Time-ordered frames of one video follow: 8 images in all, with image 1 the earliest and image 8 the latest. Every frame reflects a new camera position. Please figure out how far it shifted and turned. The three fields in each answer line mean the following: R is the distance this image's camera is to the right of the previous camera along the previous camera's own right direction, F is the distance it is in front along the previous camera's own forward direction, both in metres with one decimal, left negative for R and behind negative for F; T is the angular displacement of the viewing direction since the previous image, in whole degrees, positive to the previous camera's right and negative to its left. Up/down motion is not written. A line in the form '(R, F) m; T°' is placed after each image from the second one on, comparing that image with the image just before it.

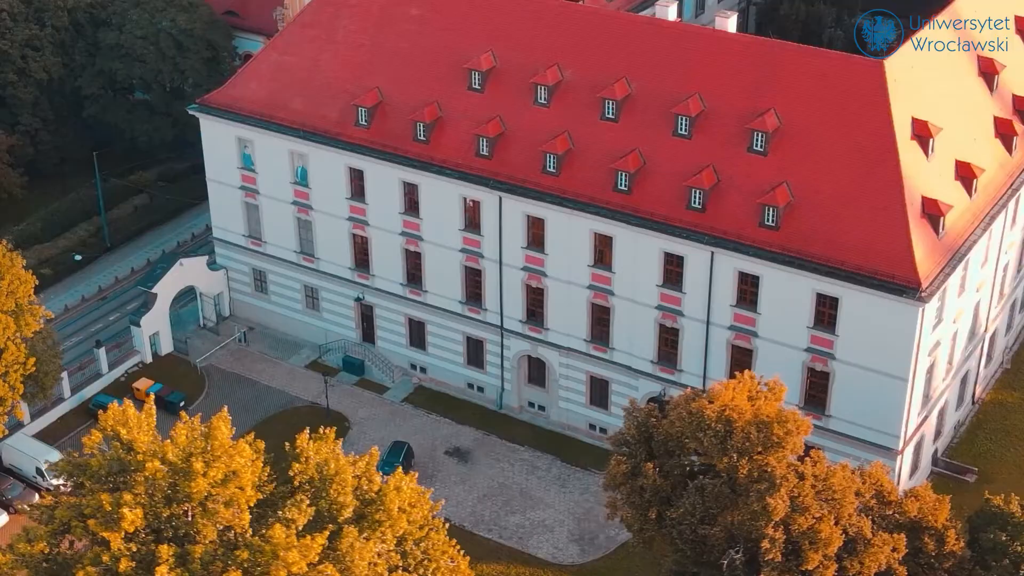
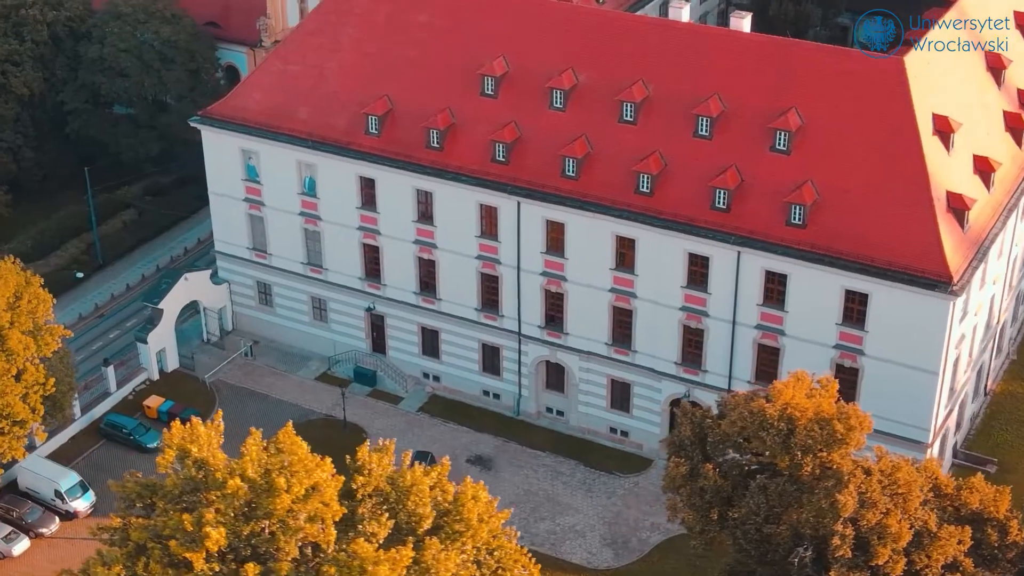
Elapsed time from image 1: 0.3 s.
(-3.7, +0.4) m; +3°
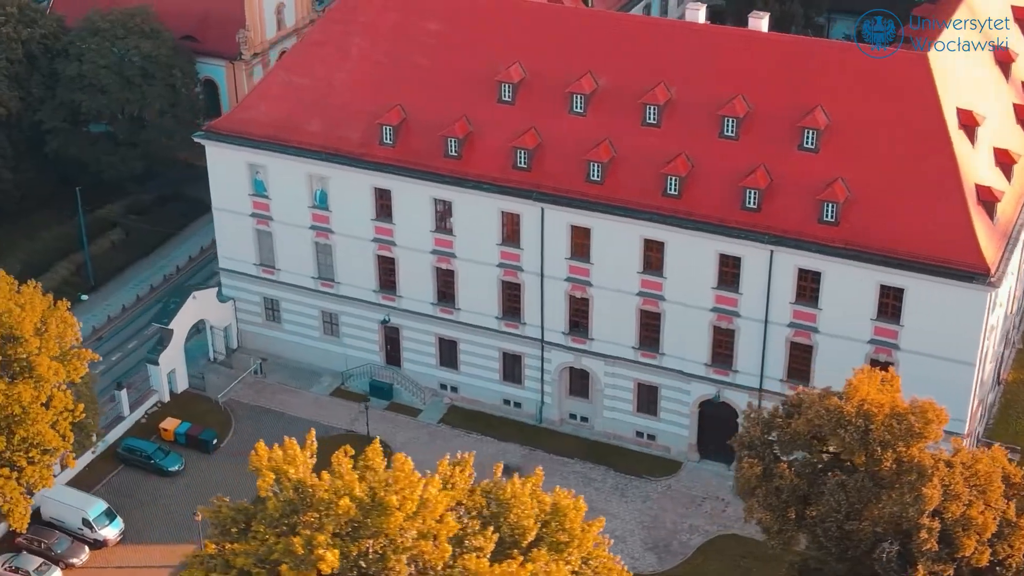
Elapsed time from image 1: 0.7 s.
(-4.7, +0.6) m; +4°
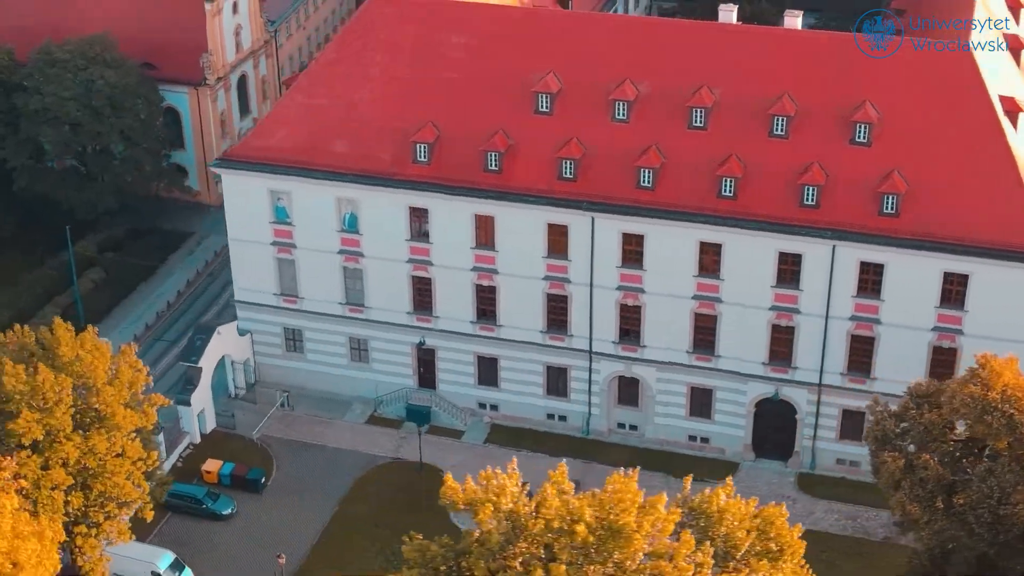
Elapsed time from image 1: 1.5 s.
(-9.1, +1.4) m; +7°
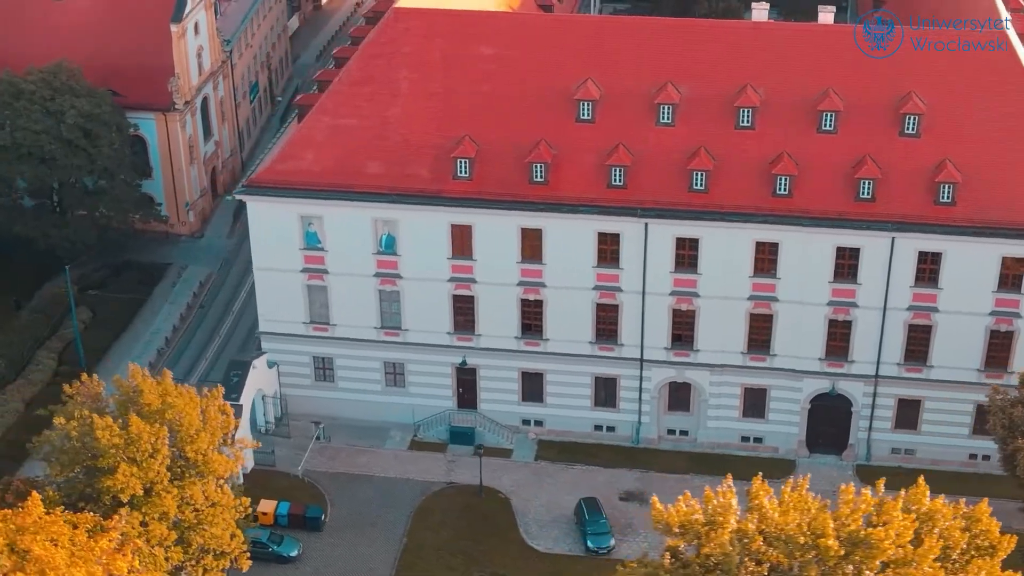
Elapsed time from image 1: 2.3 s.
(-9.0, +1.8) m; +7°
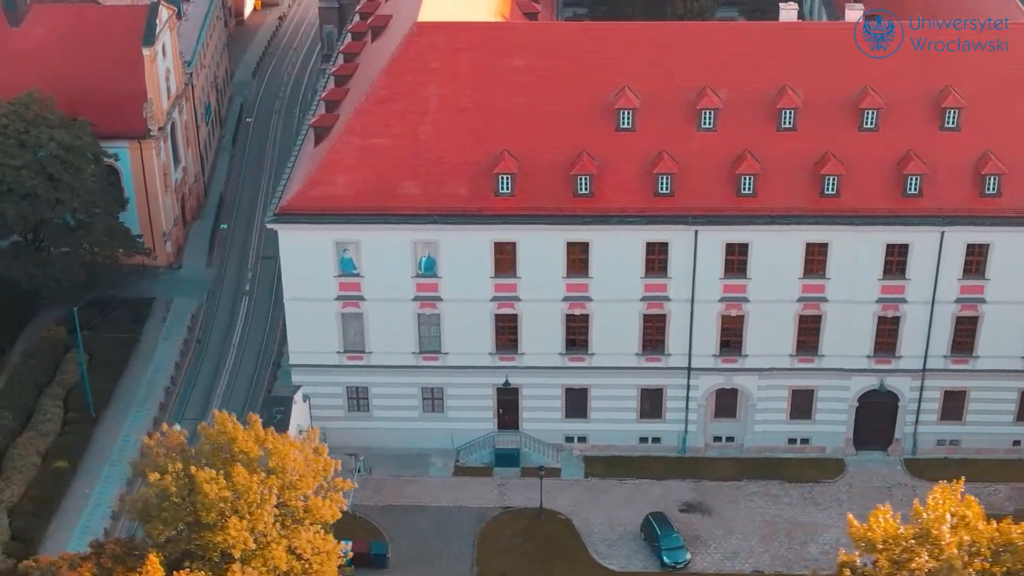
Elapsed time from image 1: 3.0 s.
(-8.0, +1.8) m; +6°
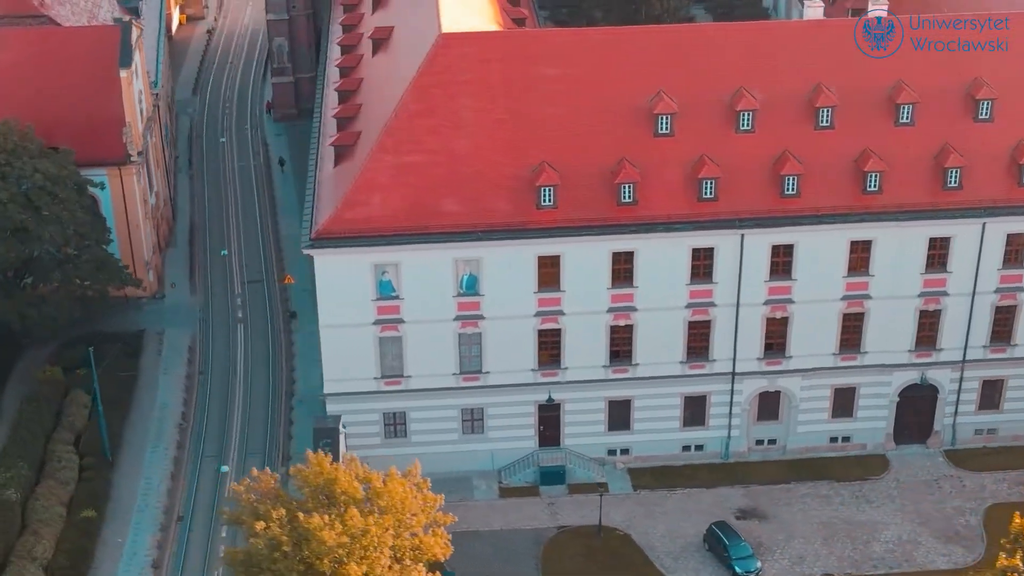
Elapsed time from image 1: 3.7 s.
(-7.2, +1.8) m; +6°
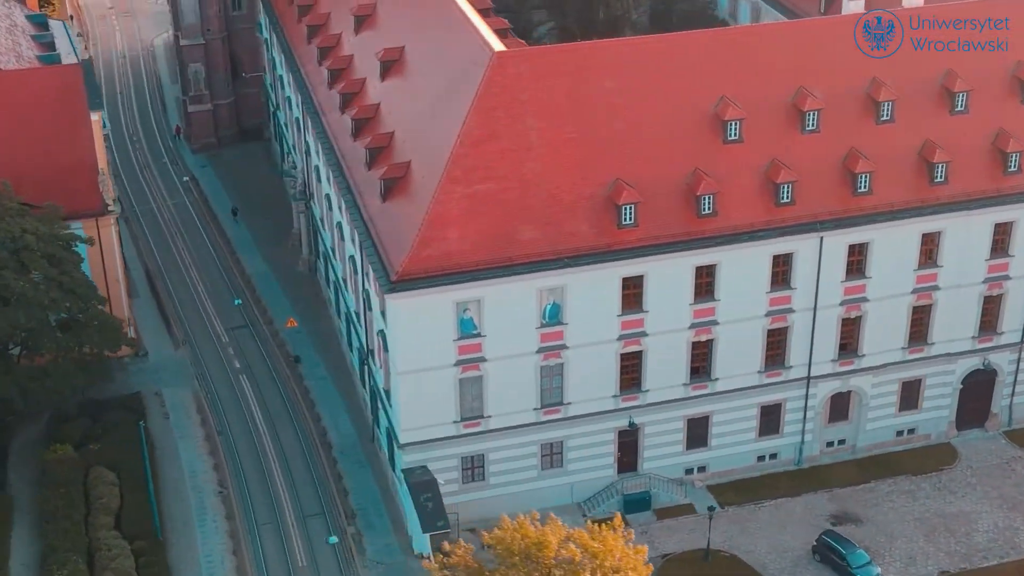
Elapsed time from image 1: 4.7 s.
(-11.7, +3.7) m; +9°
